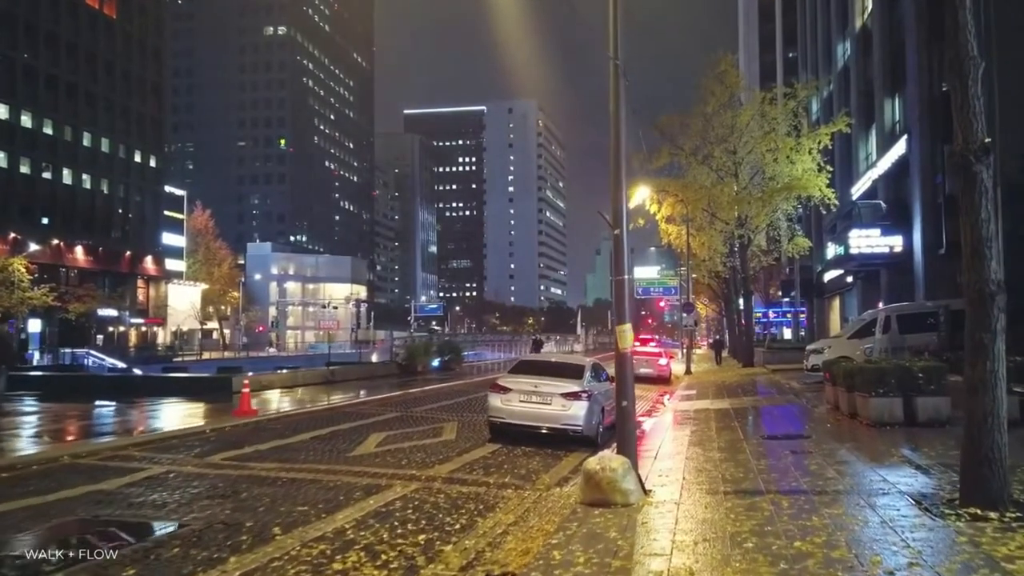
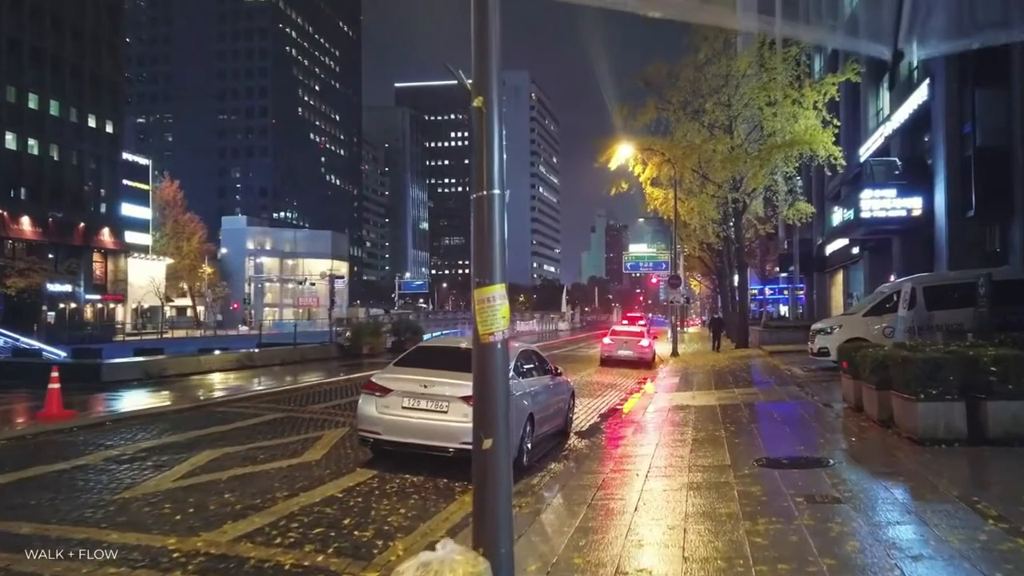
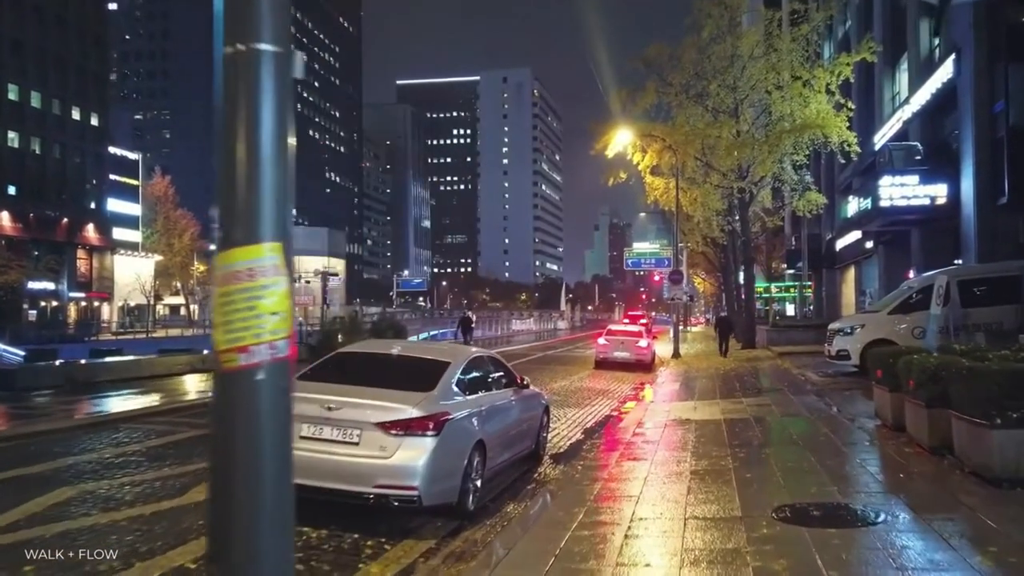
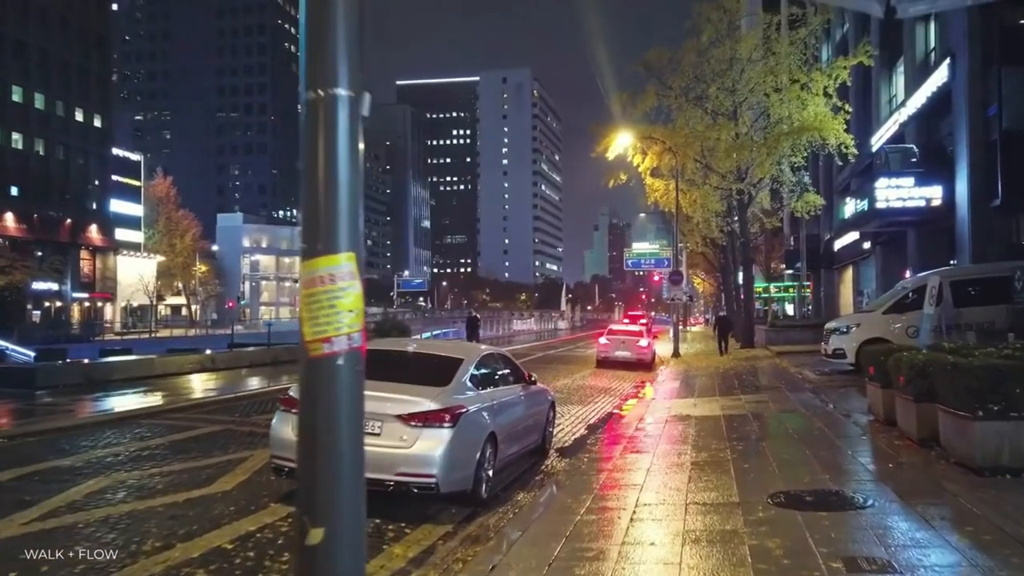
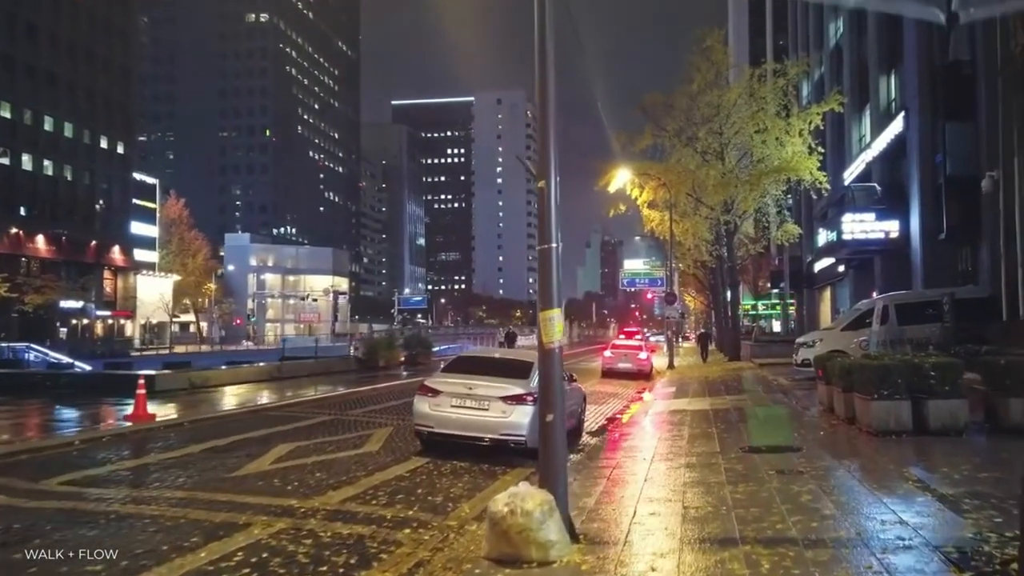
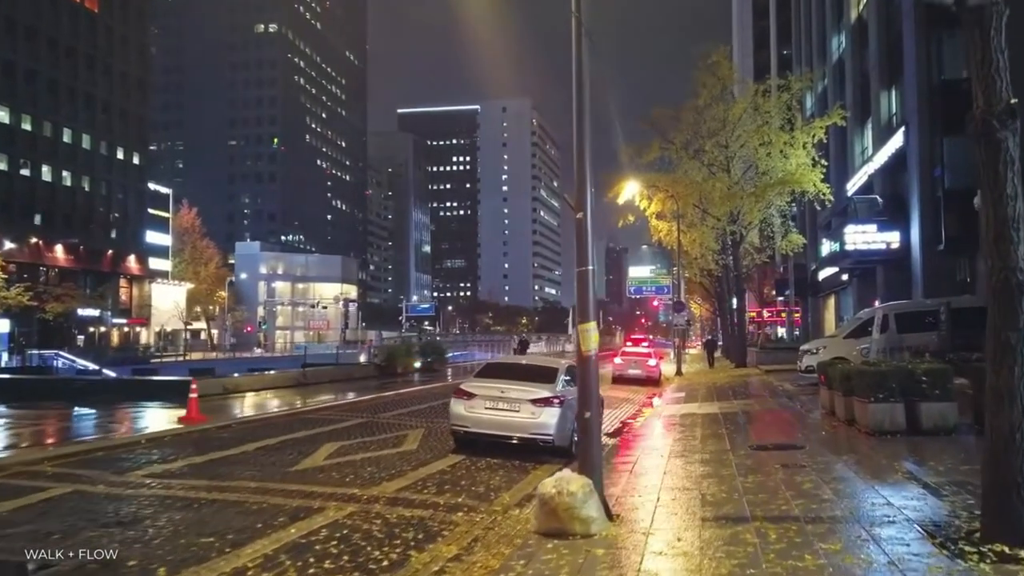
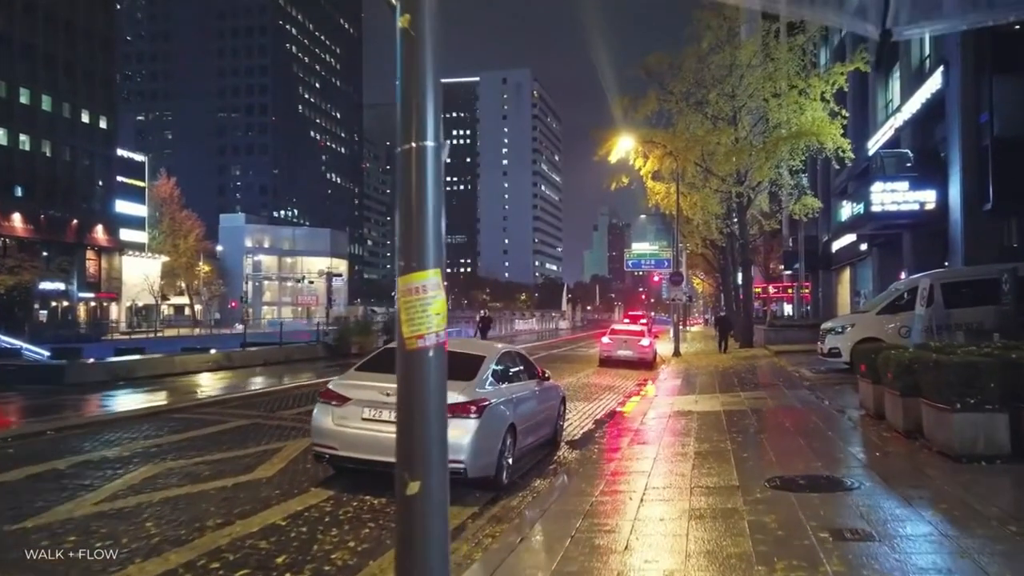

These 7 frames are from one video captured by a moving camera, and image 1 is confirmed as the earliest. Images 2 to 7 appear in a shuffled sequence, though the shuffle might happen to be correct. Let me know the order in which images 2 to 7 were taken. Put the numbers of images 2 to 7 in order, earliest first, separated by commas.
6, 5, 2, 7, 4, 3
